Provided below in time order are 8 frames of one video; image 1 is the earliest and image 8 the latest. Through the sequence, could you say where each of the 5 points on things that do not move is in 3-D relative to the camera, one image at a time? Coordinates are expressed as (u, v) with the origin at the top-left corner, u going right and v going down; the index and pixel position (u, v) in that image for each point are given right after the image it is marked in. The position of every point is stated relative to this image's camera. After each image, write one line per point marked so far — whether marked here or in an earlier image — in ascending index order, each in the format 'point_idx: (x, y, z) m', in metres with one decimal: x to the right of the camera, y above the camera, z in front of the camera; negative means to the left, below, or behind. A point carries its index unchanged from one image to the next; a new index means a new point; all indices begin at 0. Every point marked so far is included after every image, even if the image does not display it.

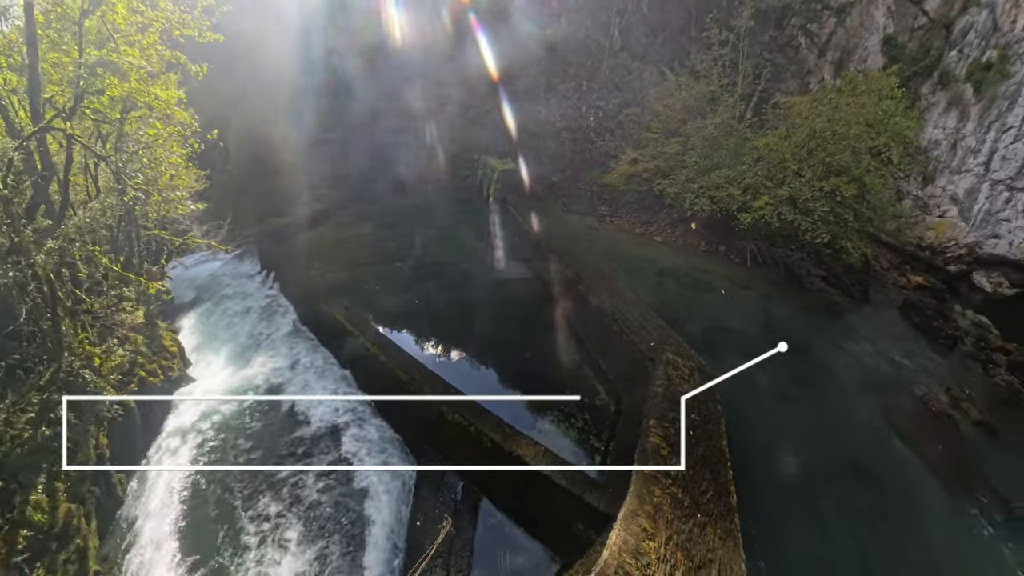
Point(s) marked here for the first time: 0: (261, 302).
0: (-4.4, -0.3, +9.2) m
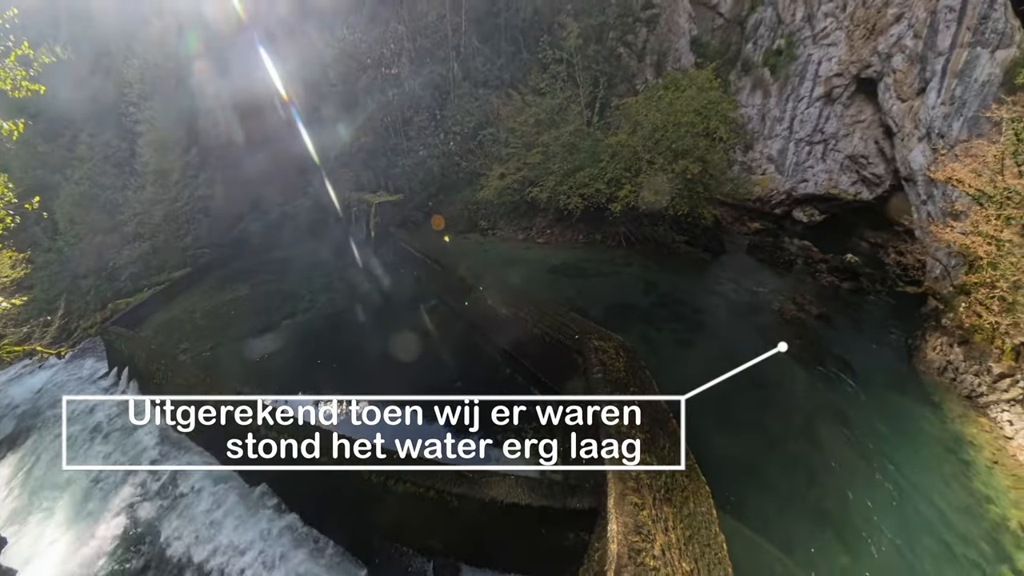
0: (-5.8, -1.8, +7.6) m
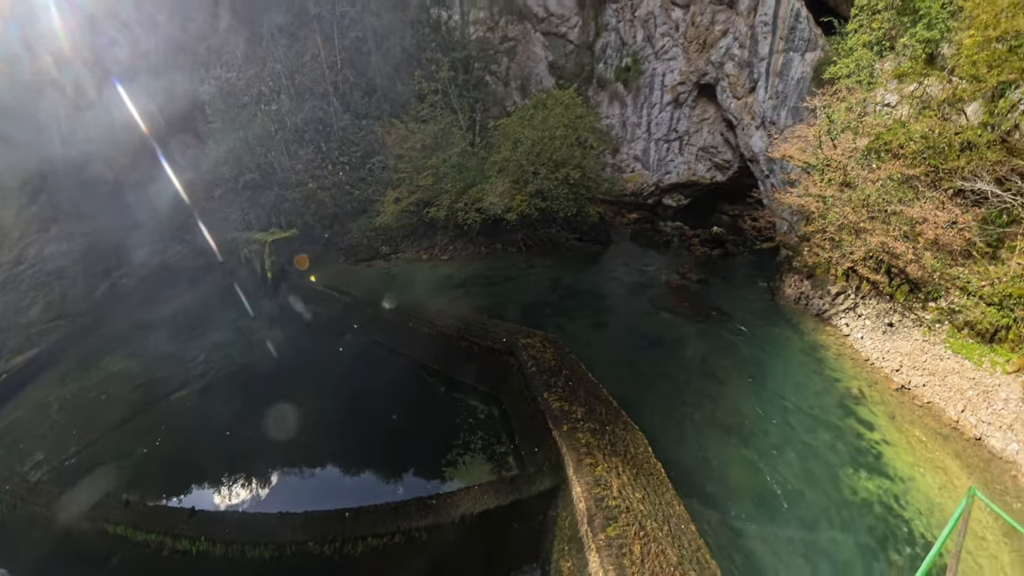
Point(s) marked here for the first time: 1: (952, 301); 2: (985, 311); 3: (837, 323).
0: (-6.3, -2.9, +5.9) m
1: (+5.1, -0.1, +5.9) m
2: (+5.0, -0.2, +5.4) m
3: (+4.3, -0.5, +7.0) m
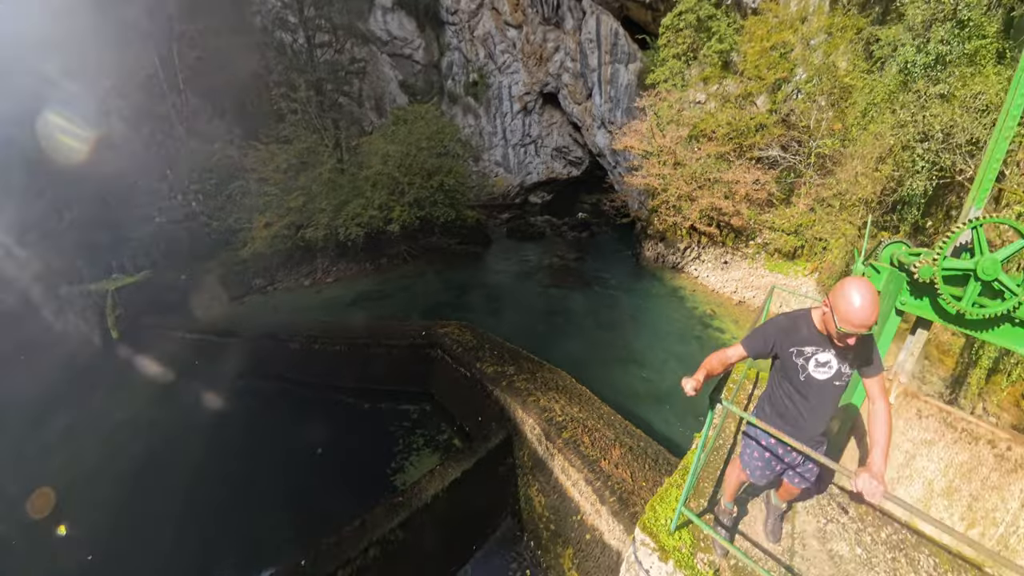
0: (-6.3, -3.8, +4.2) m
1: (+3.8, +0.7, +8.0) m
2: (+3.9, +0.7, +7.5) m
3: (+2.8, +0.2, +8.8) m
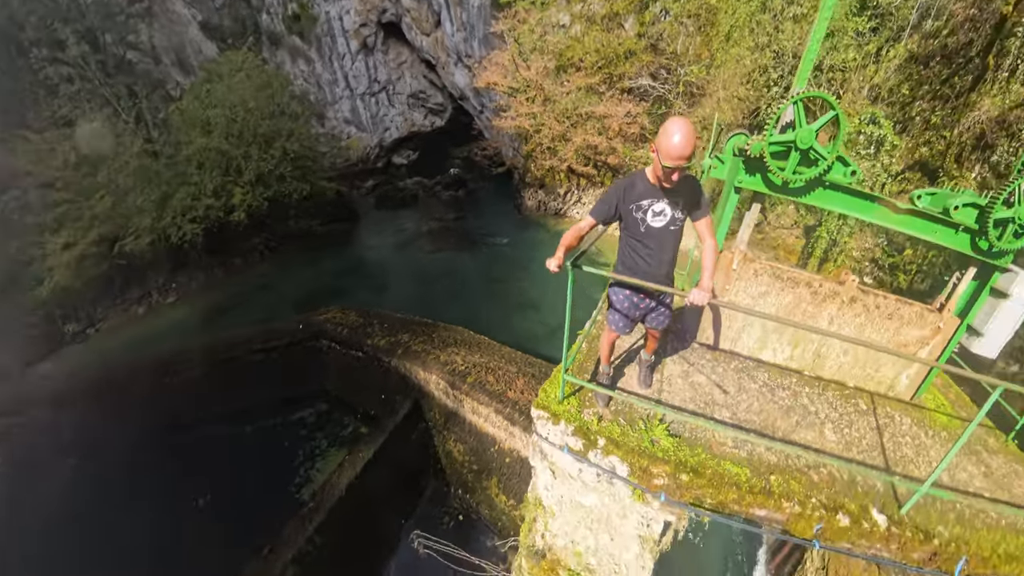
0: (-6.5, -5.3, +3.2) m
1: (+2.0, +1.7, +7.3) m
2: (+2.2, +1.5, +6.8) m
3: (+1.0, +1.1, +8.0) m
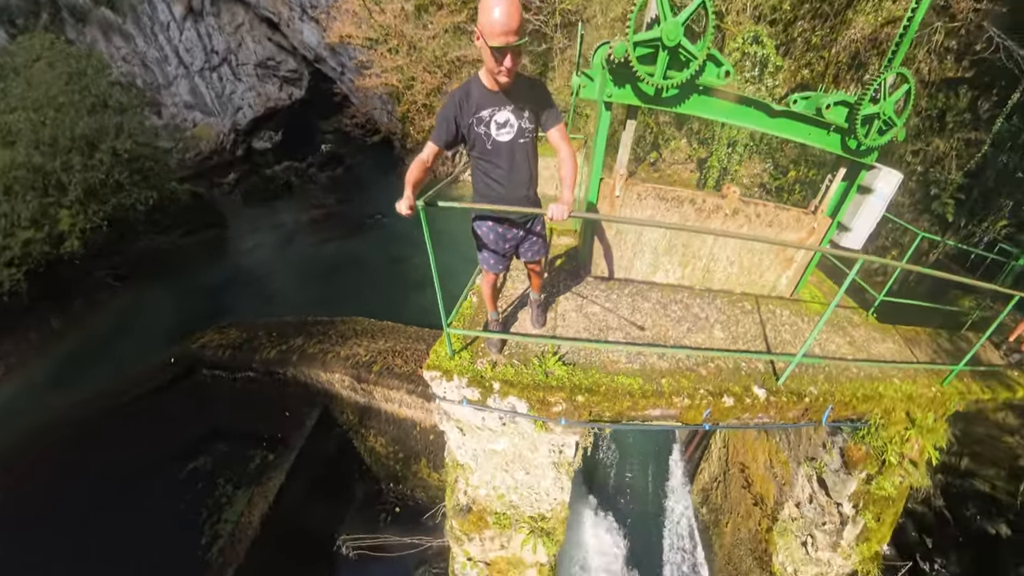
0: (-6.3, -6.6, +3.5) m
1: (+0.5, +2.4, +6.9) m
2: (+0.7, +2.2, +6.5) m
3: (-0.5, +1.8, +7.6) m
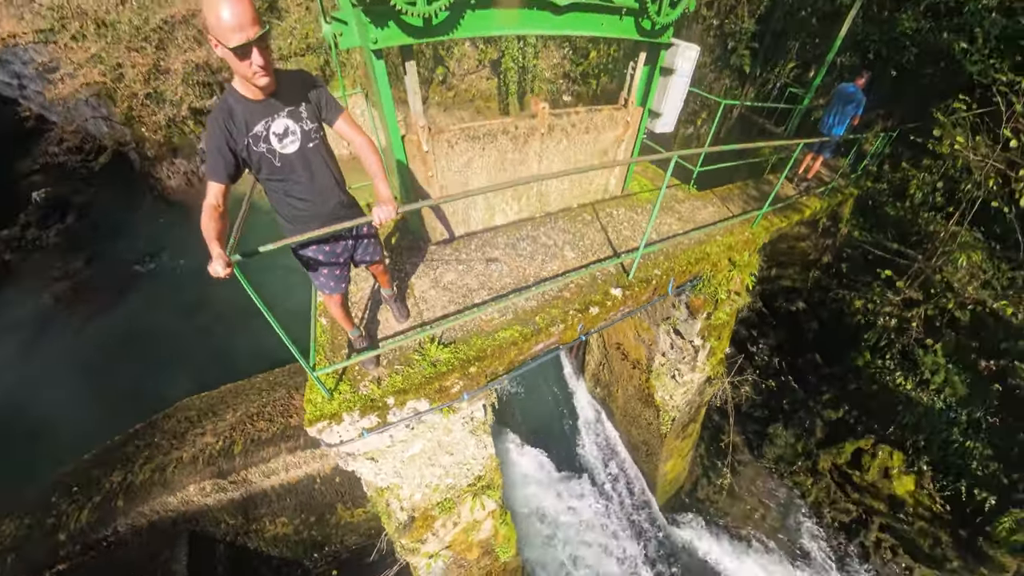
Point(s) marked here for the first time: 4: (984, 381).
0: (-5.3, -8.7, +3.8) m
1: (-1.9, +2.4, +5.7) m
2: (-1.5, +2.2, +5.4) m
3: (-2.9, +1.7, +6.3) m
4: (+7.9, -1.4, +8.8) m
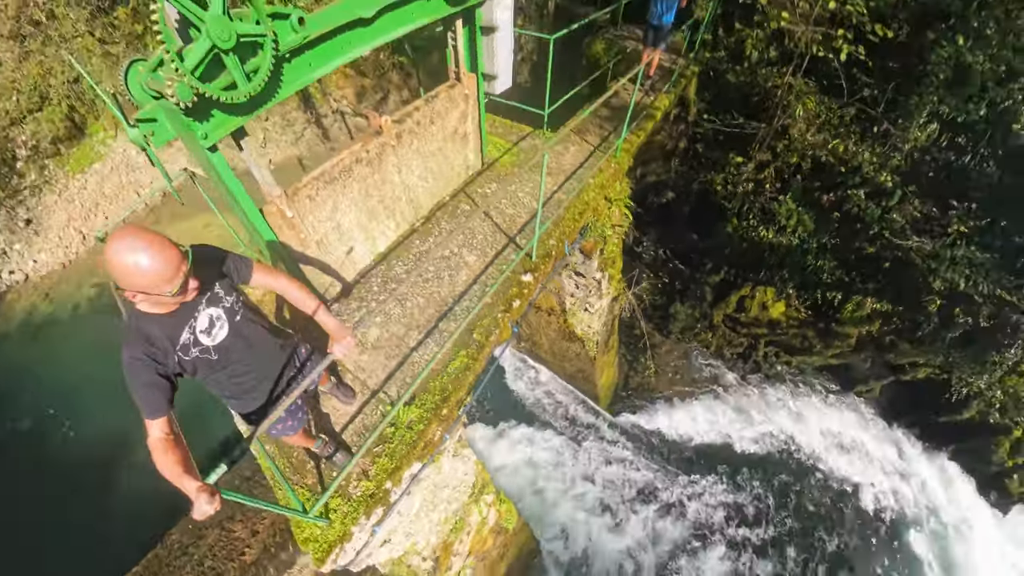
0: (-1.8, -10.6, +3.8) m
1: (-3.3, +1.1, +4.9) m
2: (-2.8, +1.0, +4.7) m
3: (-4.1, +0.1, +5.4) m
4: (+6.2, +1.4, +10.4) m
